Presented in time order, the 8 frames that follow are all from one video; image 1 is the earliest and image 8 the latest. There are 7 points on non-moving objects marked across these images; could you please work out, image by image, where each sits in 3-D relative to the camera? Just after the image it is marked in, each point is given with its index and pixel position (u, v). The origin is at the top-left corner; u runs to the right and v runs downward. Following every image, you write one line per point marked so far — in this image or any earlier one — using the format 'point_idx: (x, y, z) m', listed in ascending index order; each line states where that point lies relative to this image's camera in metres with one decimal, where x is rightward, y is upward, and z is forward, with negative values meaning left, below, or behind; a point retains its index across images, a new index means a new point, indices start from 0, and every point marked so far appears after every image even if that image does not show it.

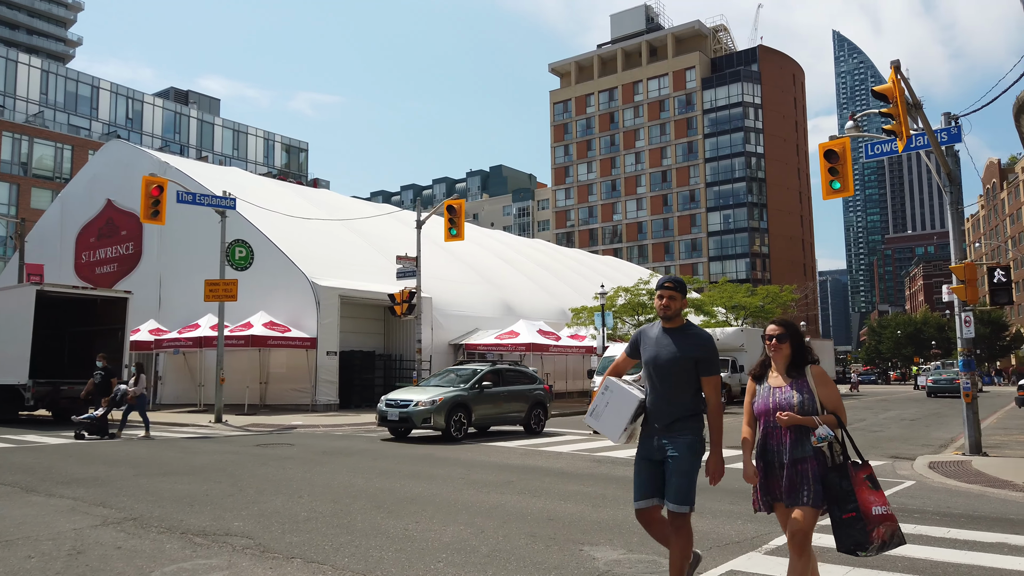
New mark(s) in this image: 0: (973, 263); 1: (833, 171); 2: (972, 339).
0: (+8.4, +0.4, +13.7) m
1: (+6.7, +2.4, +15.6) m
2: (+8.5, -0.9, +13.9) m
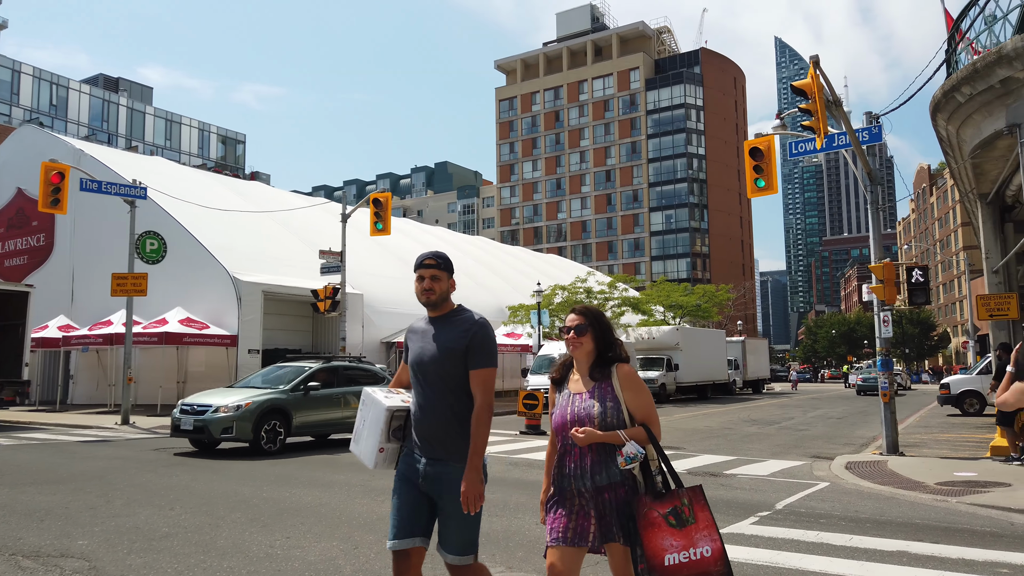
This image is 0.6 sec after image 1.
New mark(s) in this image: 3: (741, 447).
0: (+6.9, +0.5, +13.7) m
1: (+5.1, +2.4, +15.5) m
2: (+7.0, -0.9, +13.9) m
3: (+5.0, -3.5, +16.7) m
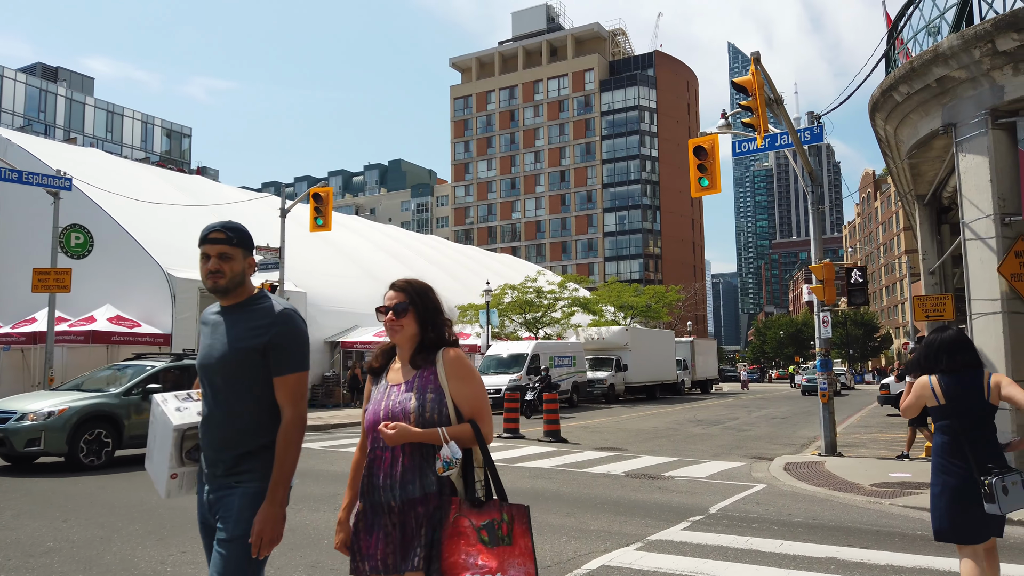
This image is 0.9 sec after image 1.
0: (+5.8, +0.4, +13.7) m
1: (+3.9, +2.4, +15.4) m
2: (+5.8, -0.9, +13.9) m
3: (+3.7, -3.5, +16.6) m
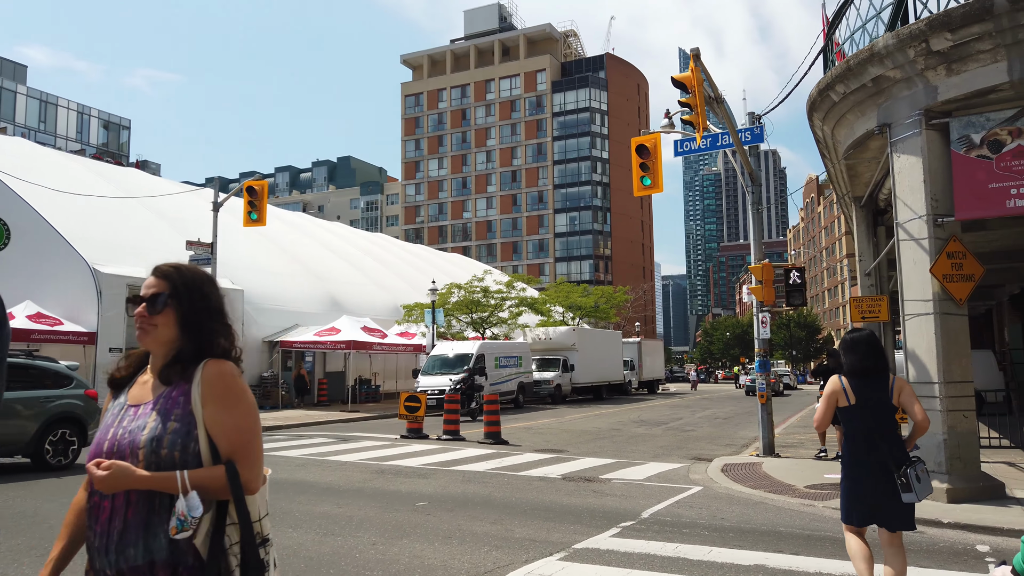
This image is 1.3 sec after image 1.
0: (+4.7, +0.4, +13.7) m
1: (+2.7, +2.4, +15.2) m
2: (+4.7, -0.9, +13.9) m
3: (+2.4, -3.5, +16.4) m
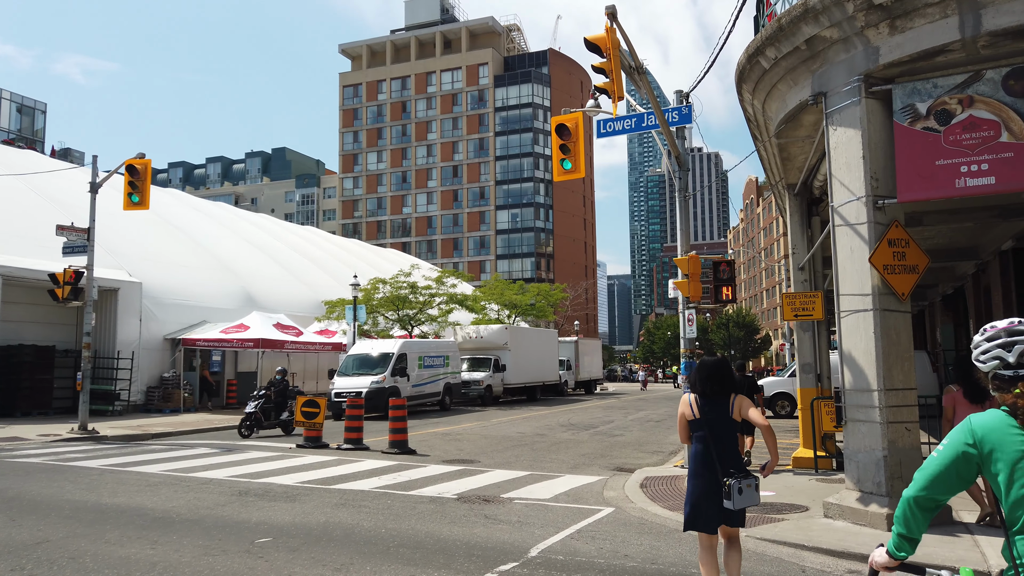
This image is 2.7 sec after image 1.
0: (+3.1, +0.5, +12.5) m
1: (+1.0, +2.6, +13.9) m
2: (+3.1, -0.9, +12.7) m
3: (+0.6, -3.4, +15.0) m
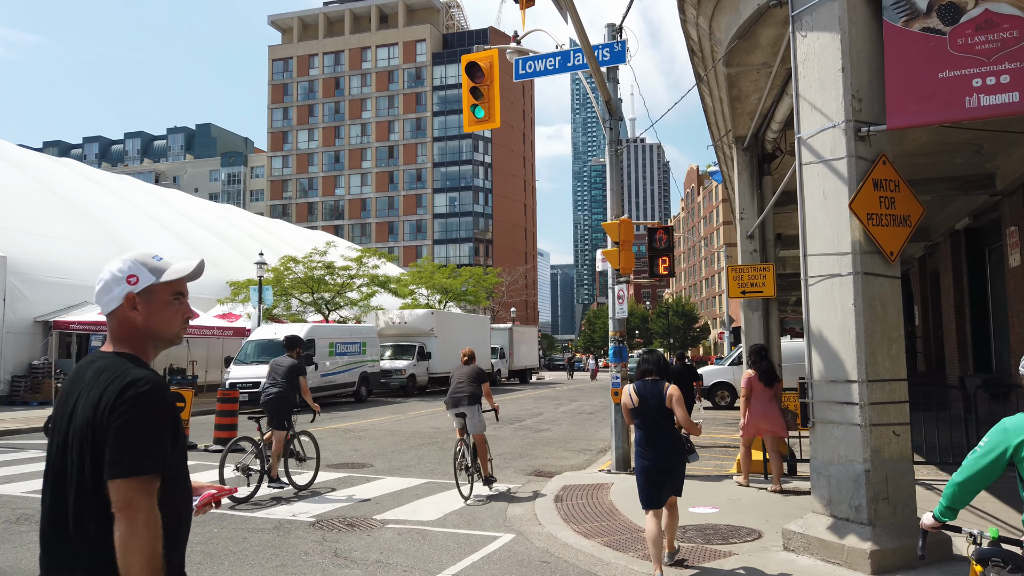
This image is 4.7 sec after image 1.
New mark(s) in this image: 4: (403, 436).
0: (+1.6, +0.9, +10.5) m
1: (-0.5, +3.0, +11.7) m
2: (+1.6, -0.5, +10.7) m
3: (-1.1, -2.9, +12.9) m
4: (-2.3, -3.1, +15.9) m
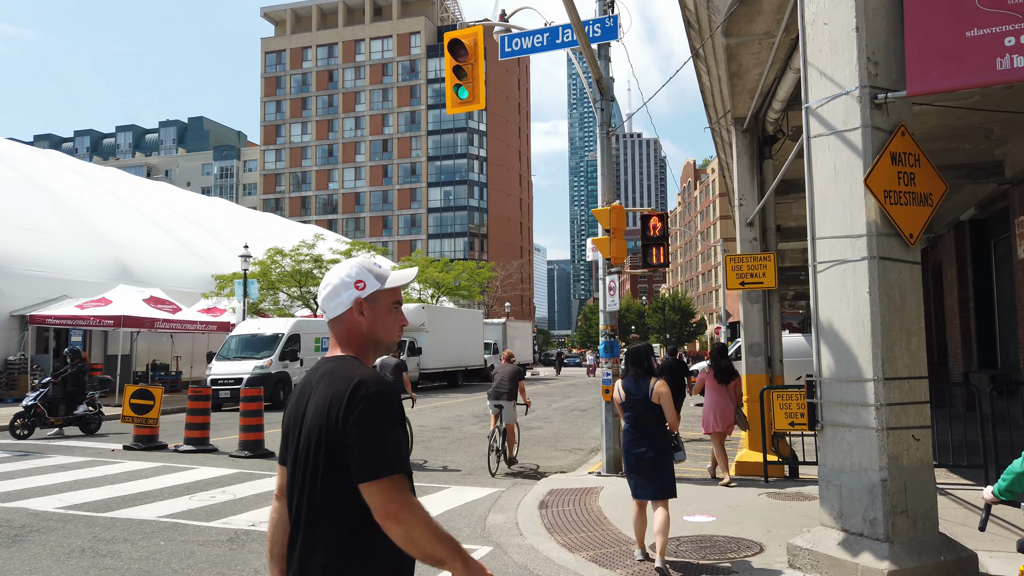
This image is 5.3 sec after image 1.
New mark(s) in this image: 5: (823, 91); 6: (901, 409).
0: (+1.4, +1.0, +9.8) m
1: (-0.8, +3.1, +11.0) m
2: (+1.4, -0.3, +10.0) m
3: (-1.3, -2.8, +12.3) m
4: (-2.6, -3.0, +15.3) m
5: (+2.2, +1.4, +5.4) m
6: (+2.6, -0.8, +5.0) m
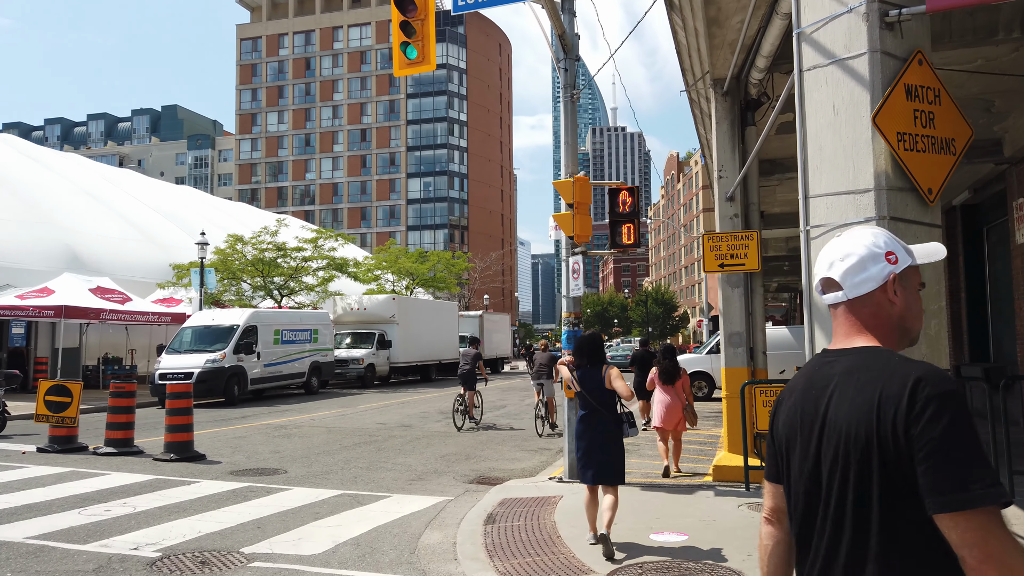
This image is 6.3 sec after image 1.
0: (+0.8, +1.3, +8.7) m
1: (-1.3, +3.3, +9.8) m
2: (+0.8, -0.1, +8.9) m
3: (-1.9, -2.6, +11.1) m
4: (-3.2, -2.7, +14.1) m
5: (+1.8, +1.6, +4.3) m
6: (+2.1, -0.6, +3.9) m
